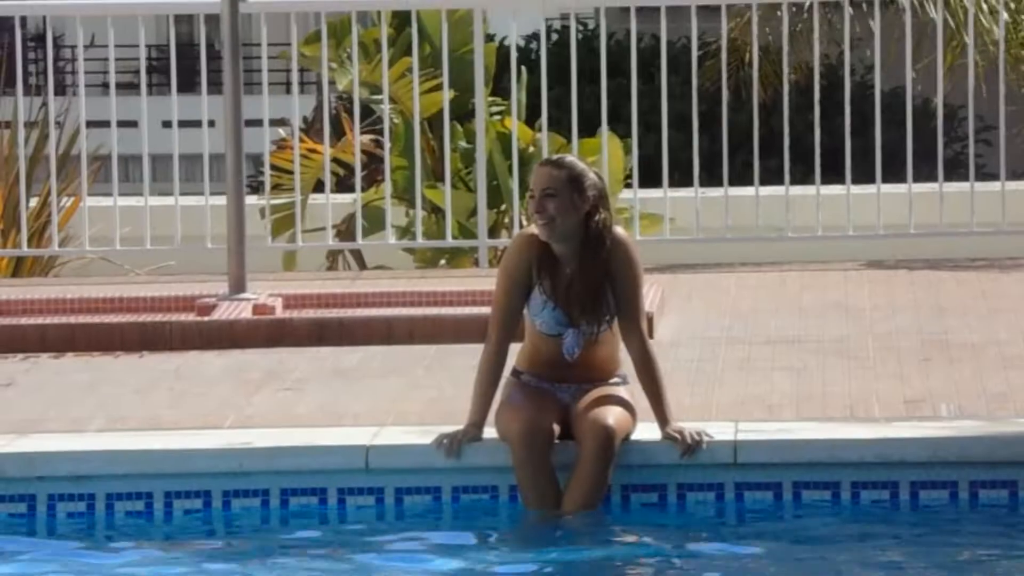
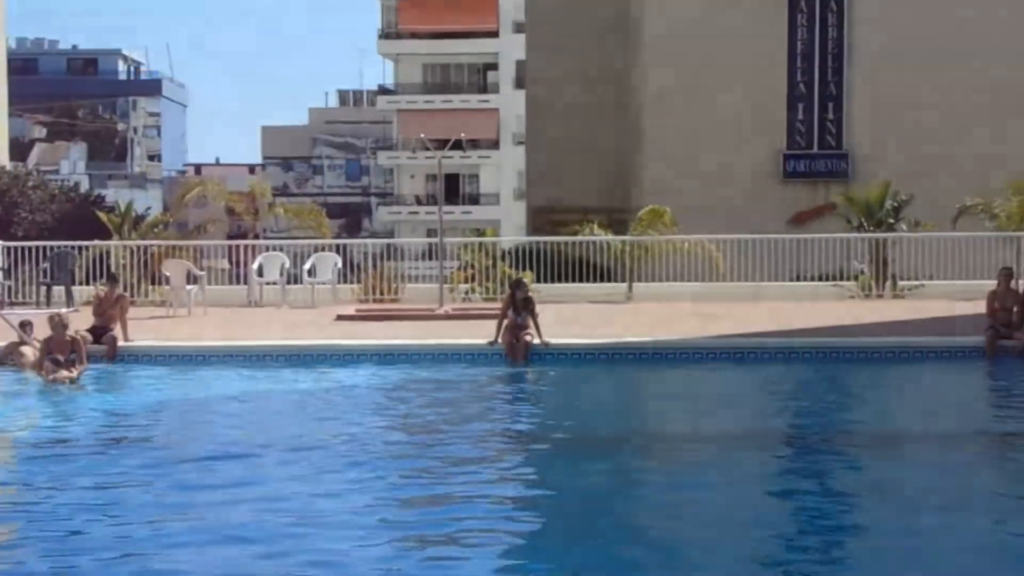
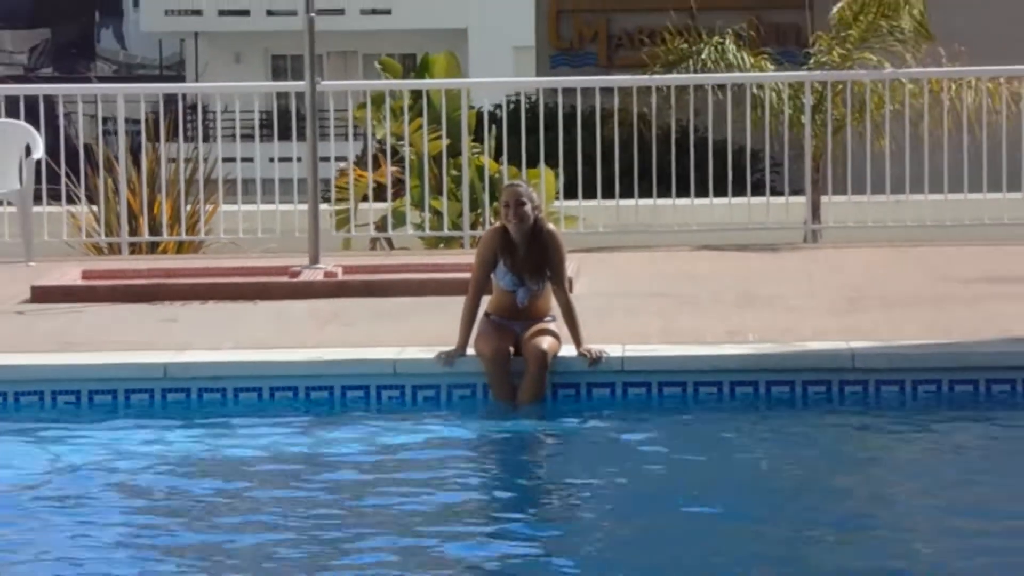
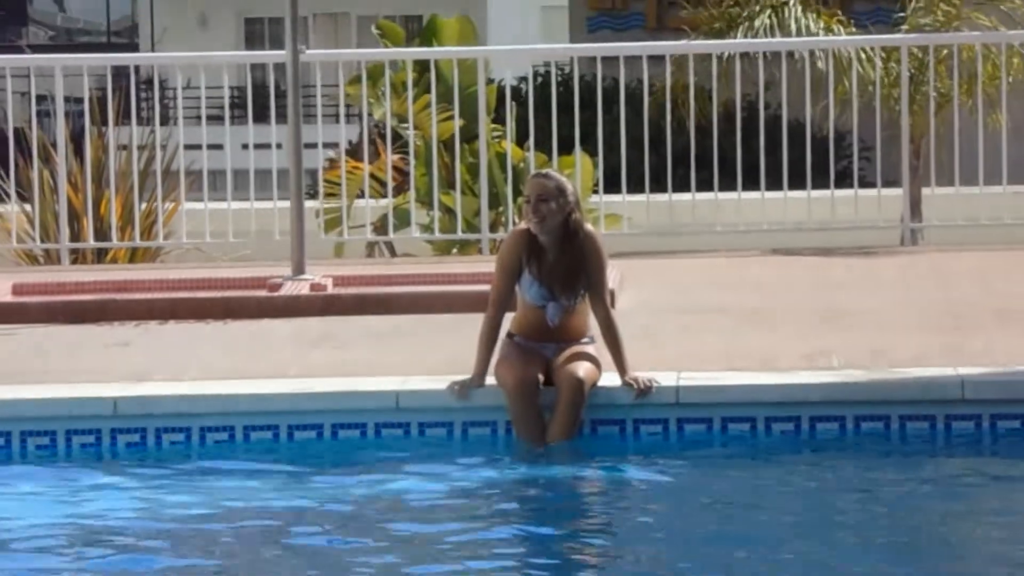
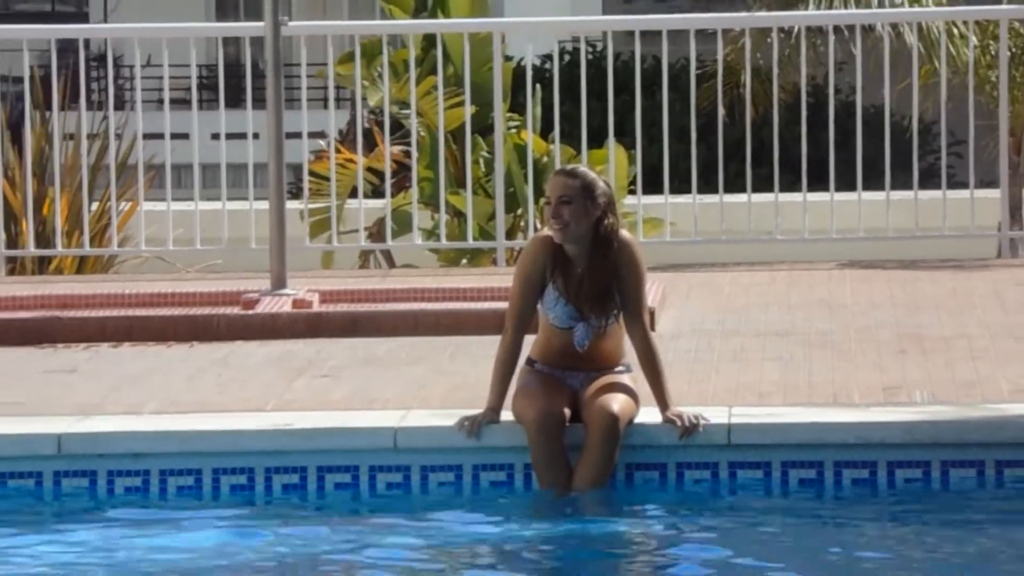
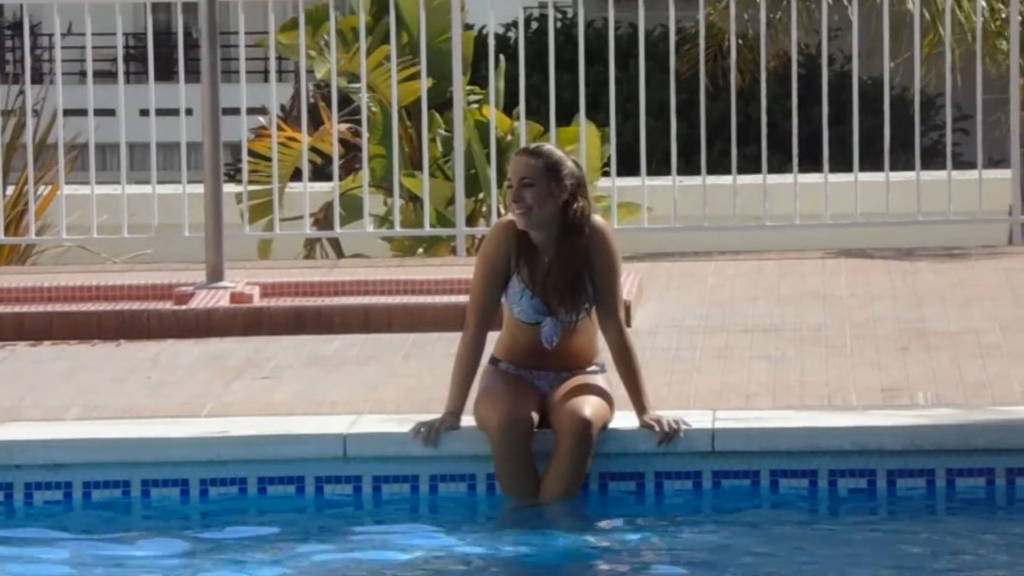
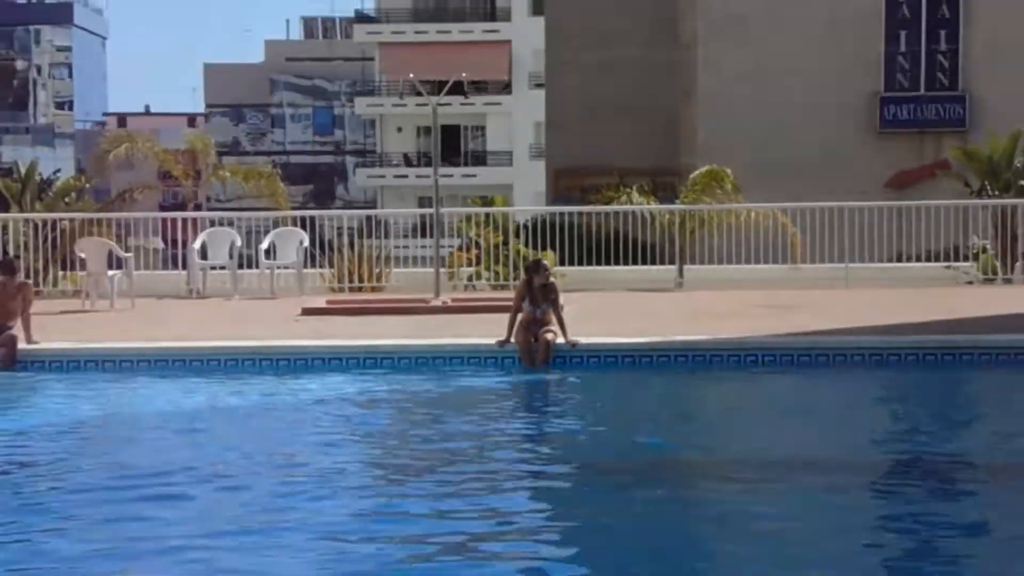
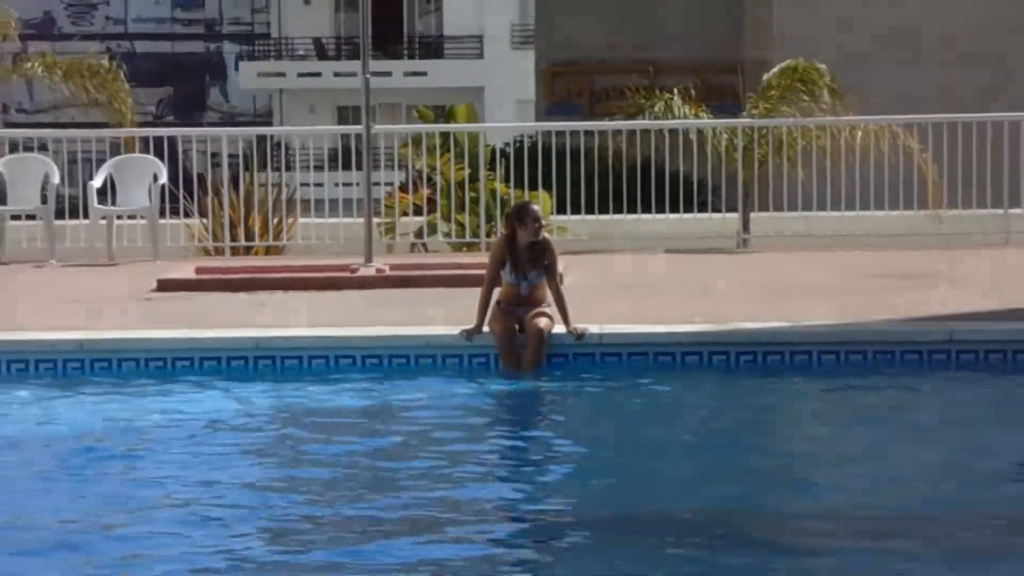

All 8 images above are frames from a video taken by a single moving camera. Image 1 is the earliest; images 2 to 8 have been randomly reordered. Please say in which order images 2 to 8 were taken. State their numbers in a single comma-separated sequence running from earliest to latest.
6, 5, 4, 3, 8, 7, 2
